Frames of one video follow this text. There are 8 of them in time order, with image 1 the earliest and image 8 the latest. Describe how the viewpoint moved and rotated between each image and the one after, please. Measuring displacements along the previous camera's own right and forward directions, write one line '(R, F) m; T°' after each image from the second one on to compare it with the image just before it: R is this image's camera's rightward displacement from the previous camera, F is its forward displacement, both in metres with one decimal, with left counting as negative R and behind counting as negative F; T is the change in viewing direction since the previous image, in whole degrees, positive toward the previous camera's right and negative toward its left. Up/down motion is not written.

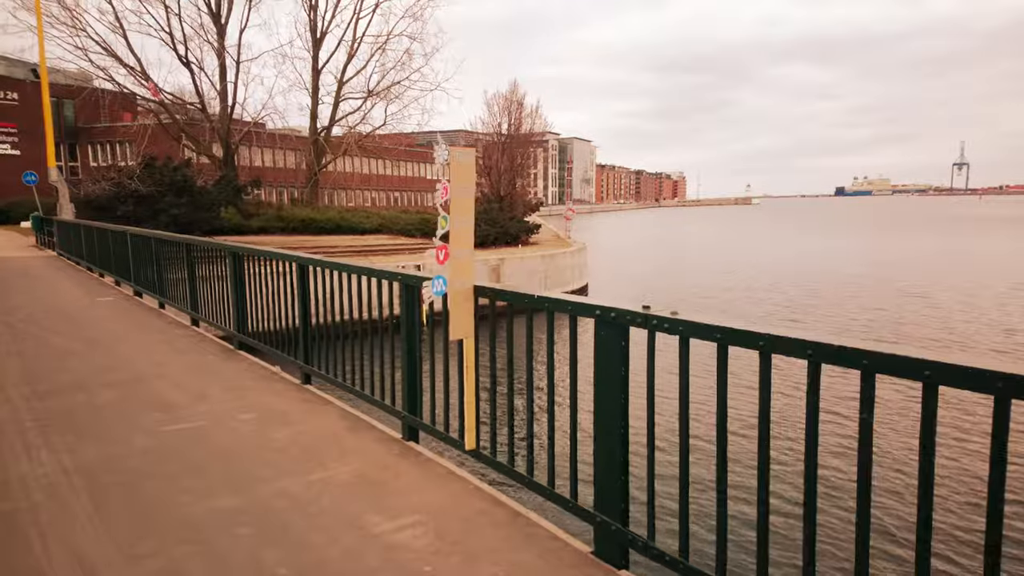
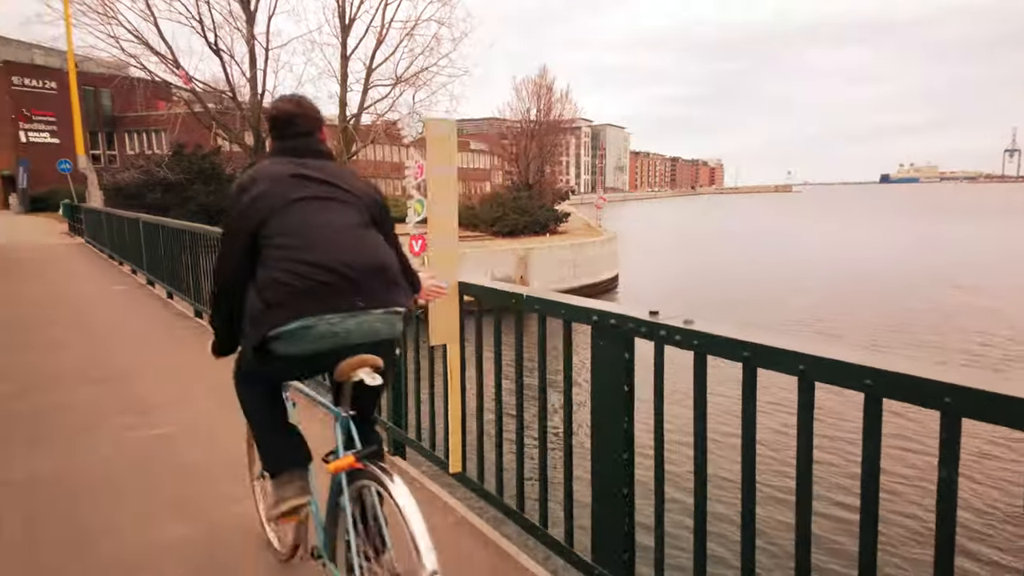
(+0.2, +0.6) m; -3°
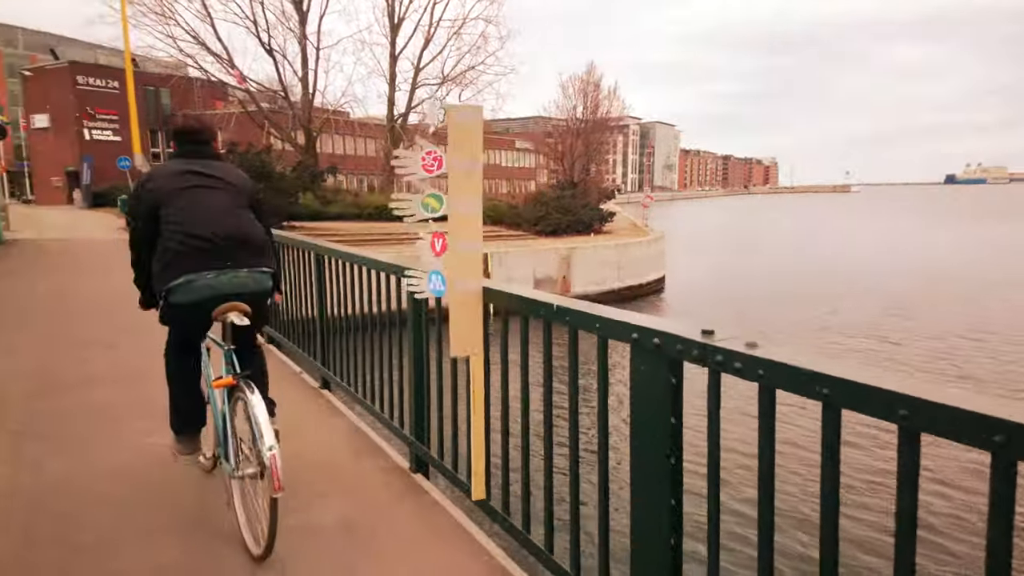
(+0.1, +0.4) m; -4°
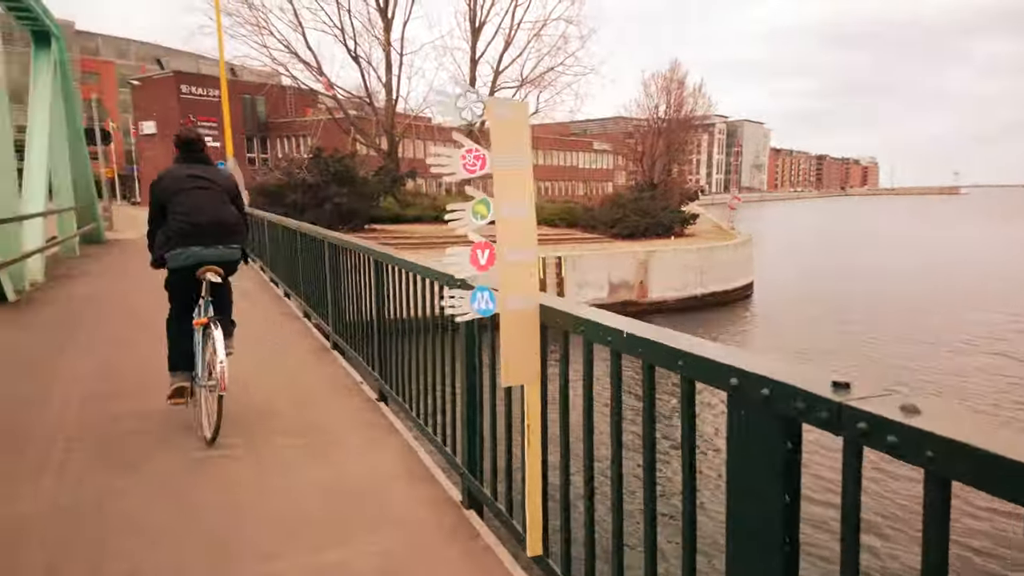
(0.0, +0.5) m; -7°
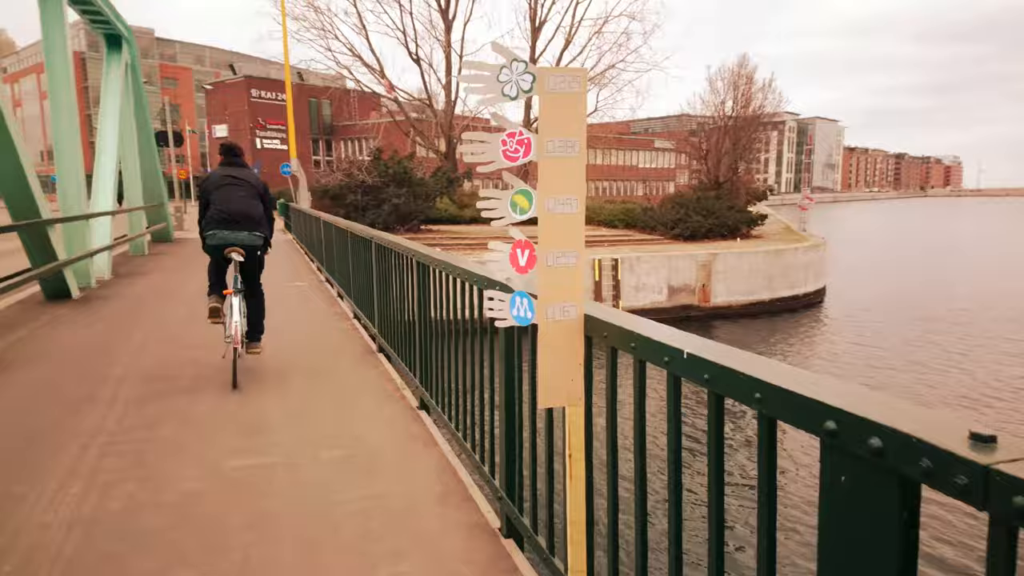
(+0.1, +0.3) m; -5°
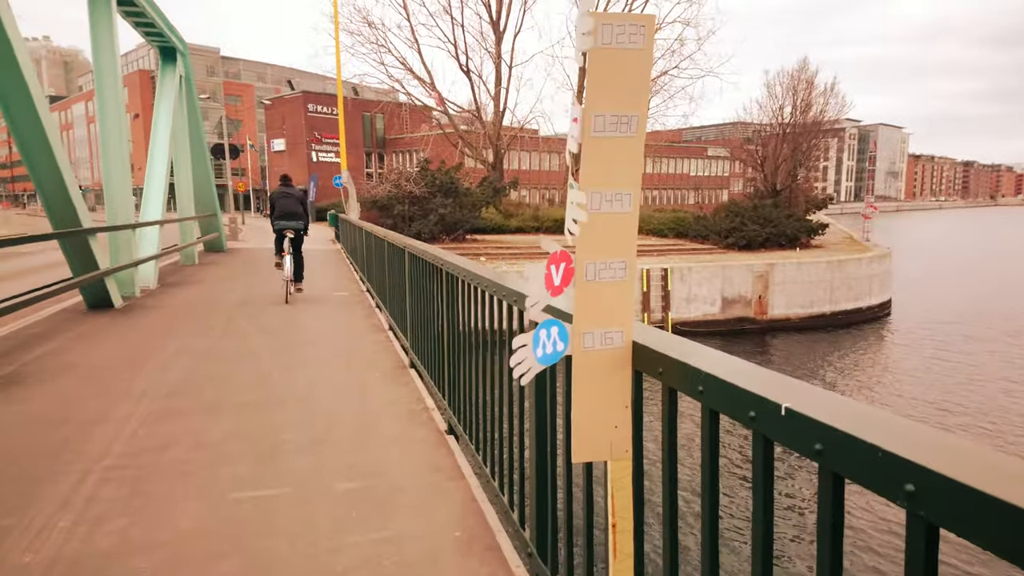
(+0.1, +0.5) m; -4°
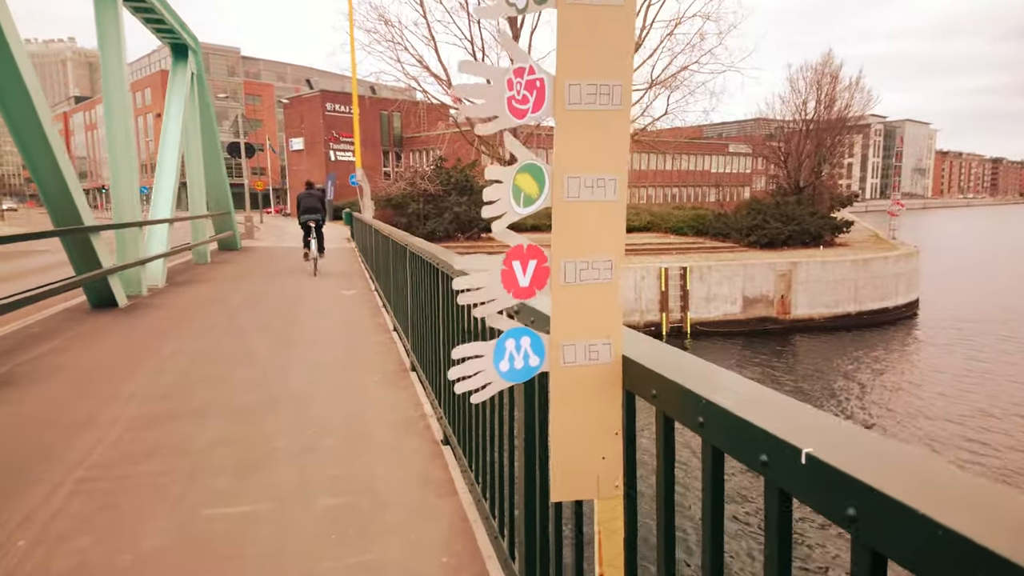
(+0.1, +0.3) m; -2°
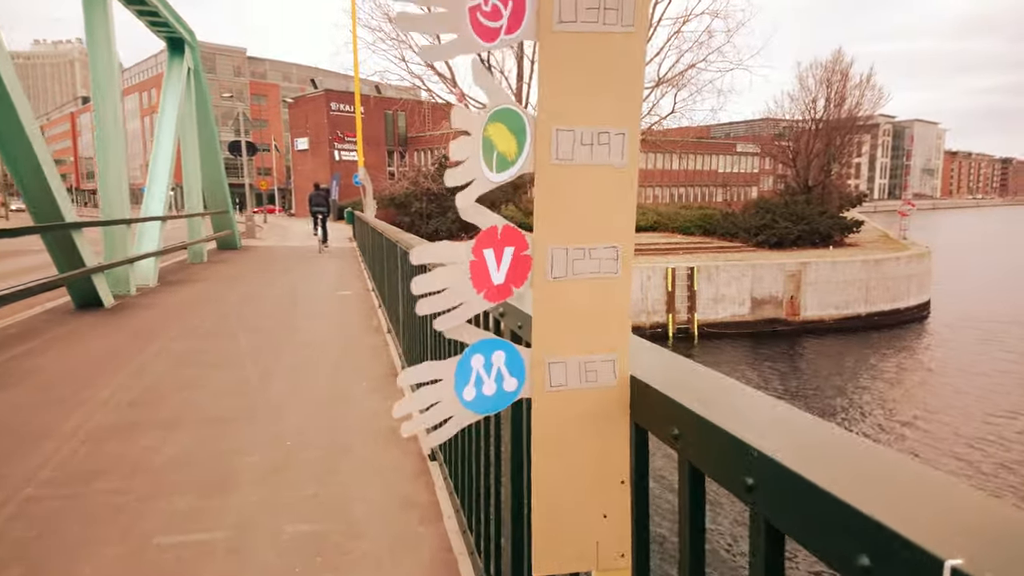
(+0.1, +0.4) m; 0°
